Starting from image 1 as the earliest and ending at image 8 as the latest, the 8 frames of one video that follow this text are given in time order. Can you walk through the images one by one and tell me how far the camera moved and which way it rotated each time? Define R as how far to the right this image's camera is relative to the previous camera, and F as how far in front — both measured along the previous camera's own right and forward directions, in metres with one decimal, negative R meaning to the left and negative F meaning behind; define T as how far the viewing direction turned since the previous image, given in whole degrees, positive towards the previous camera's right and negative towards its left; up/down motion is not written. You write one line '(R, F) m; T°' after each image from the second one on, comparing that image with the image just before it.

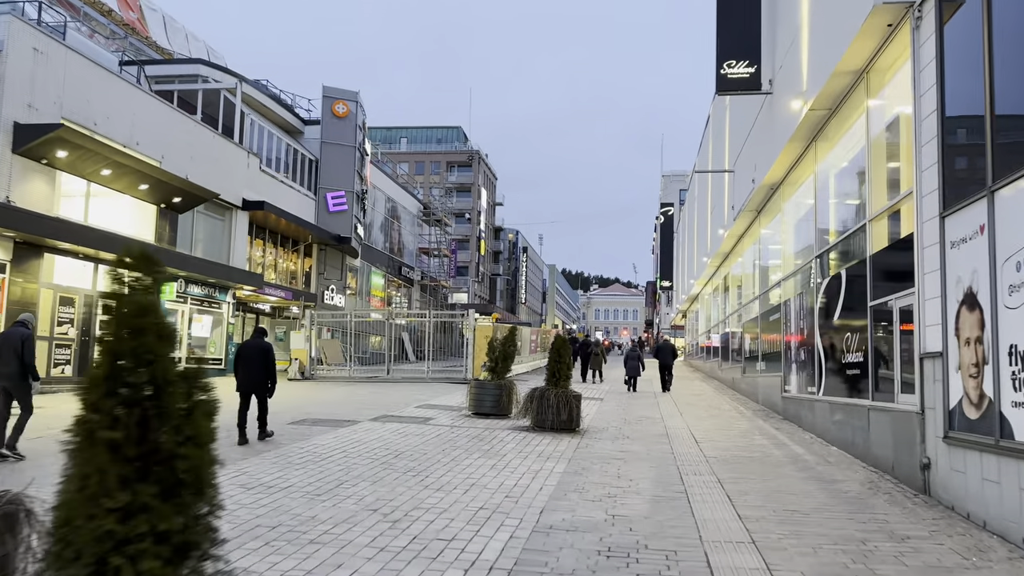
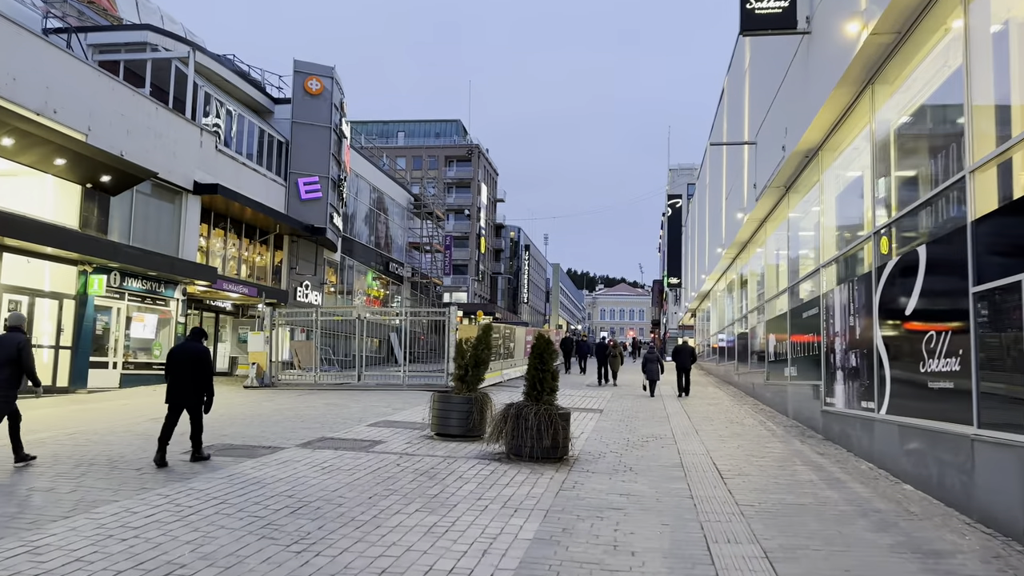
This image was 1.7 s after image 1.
(+0.4, +2.6) m; 0°
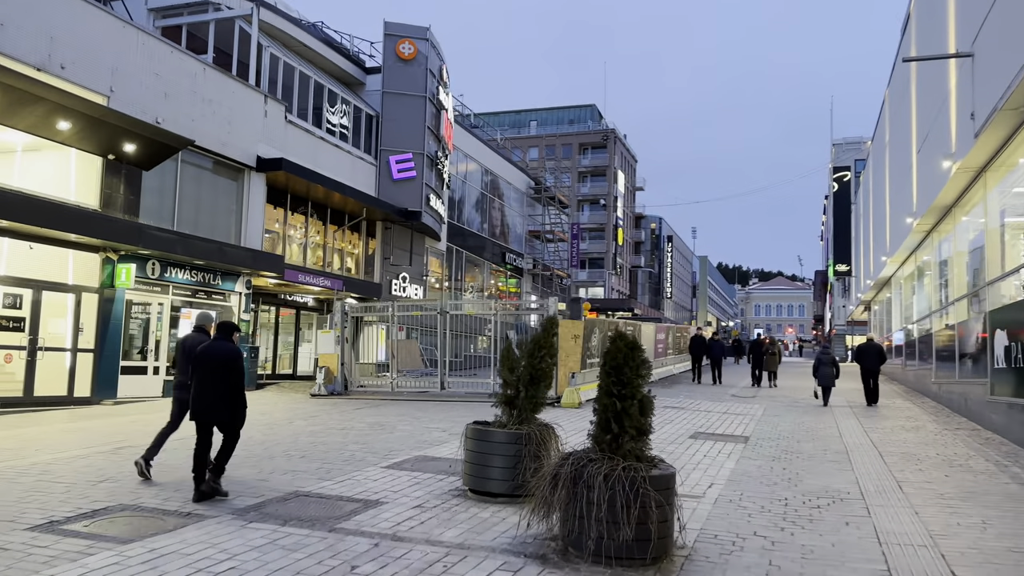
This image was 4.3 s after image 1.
(+0.6, +3.9) m; -11°
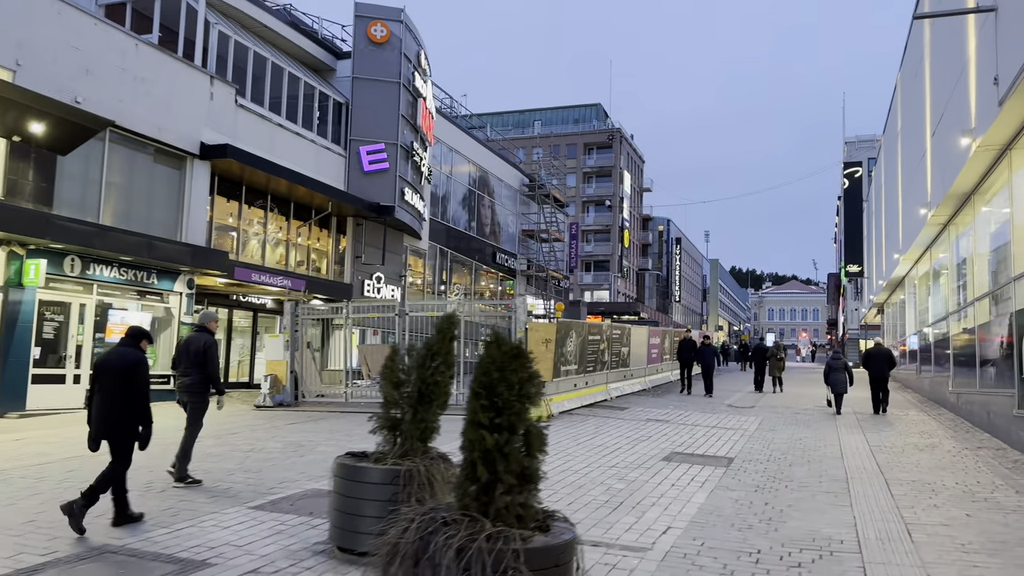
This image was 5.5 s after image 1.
(+0.8, +1.6) m; -1°
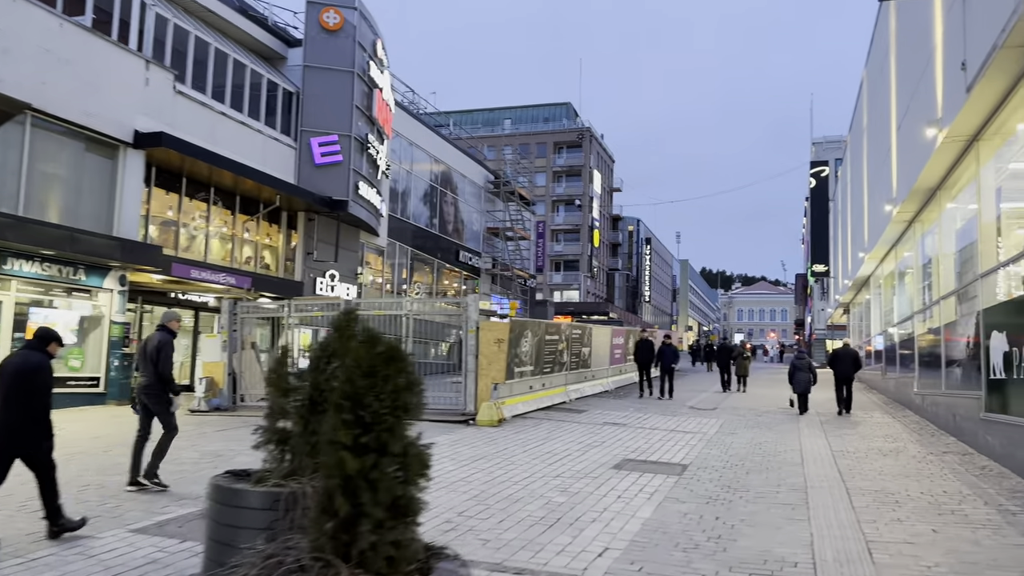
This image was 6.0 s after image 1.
(+0.4, +0.7) m; +2°
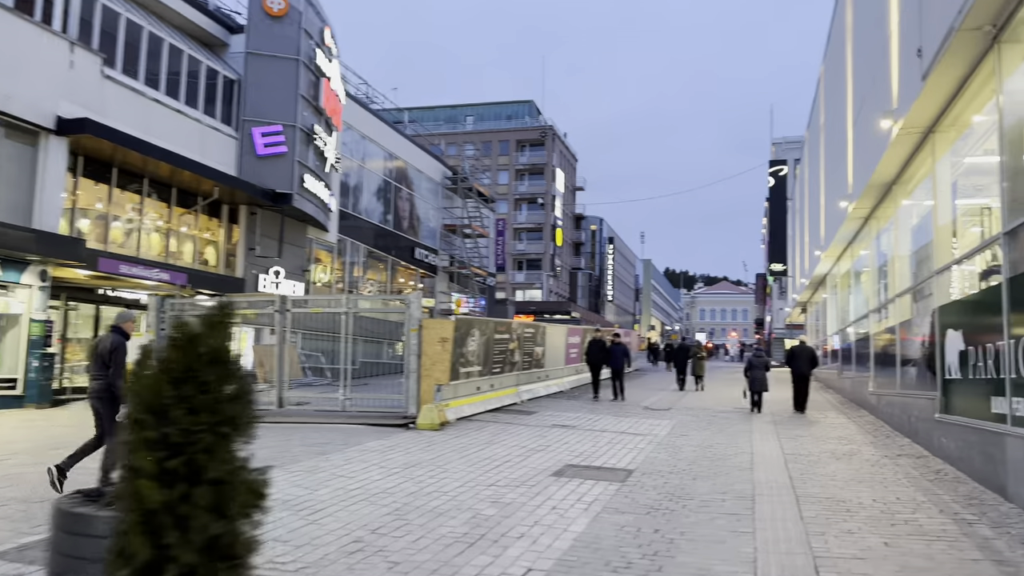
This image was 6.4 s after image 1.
(+0.3, +0.6) m; +2°
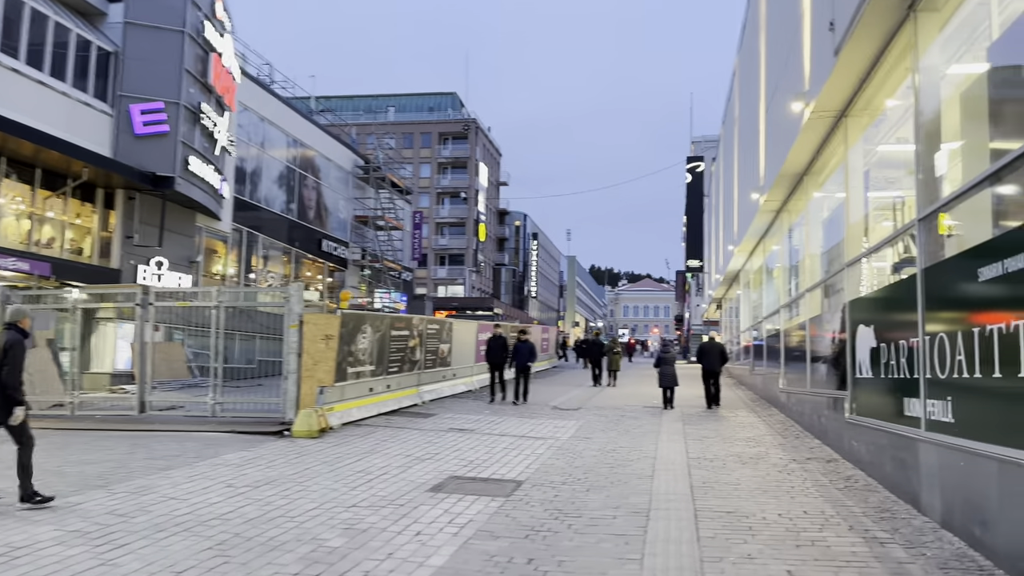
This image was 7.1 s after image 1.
(+0.5, +0.9) m; +5°
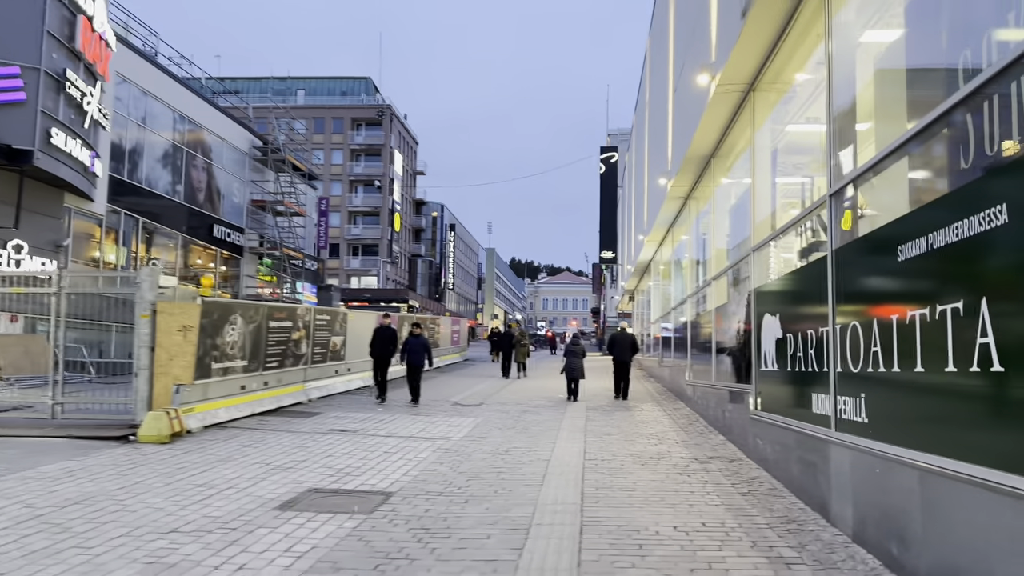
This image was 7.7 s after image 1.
(+0.4, +0.9) m; +6°
